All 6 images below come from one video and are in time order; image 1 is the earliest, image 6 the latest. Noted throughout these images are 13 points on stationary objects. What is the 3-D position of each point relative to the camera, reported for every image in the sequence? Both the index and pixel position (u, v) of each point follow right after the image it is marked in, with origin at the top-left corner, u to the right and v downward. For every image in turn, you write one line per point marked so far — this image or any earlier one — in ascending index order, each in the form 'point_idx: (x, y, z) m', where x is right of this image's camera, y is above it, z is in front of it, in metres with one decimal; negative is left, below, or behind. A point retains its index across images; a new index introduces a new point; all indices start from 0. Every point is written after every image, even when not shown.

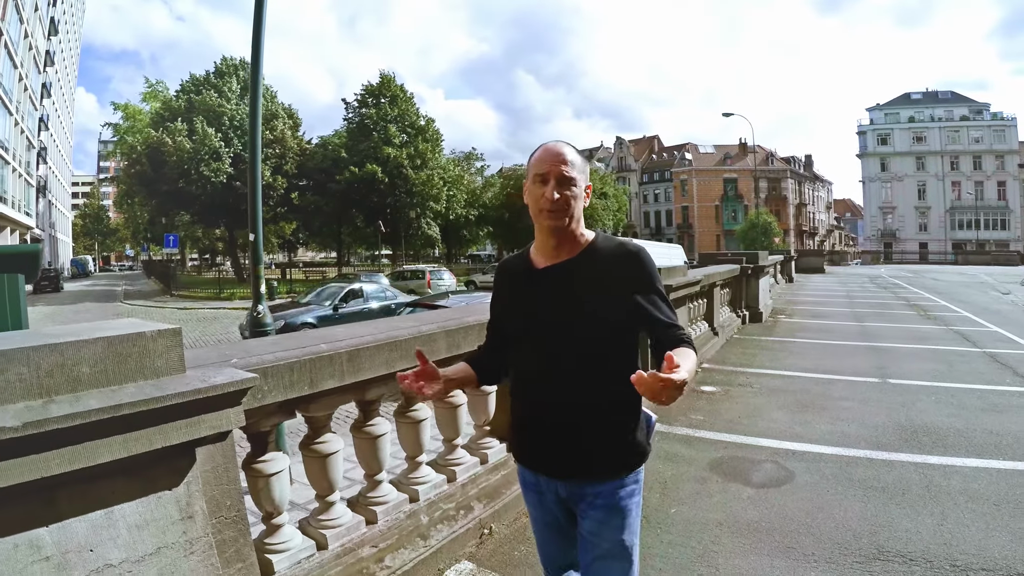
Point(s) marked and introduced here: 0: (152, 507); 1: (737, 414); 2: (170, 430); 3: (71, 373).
0: (-1.1, -0.7, +1.9) m
1: (+2.2, -1.2, +5.6) m
2: (-1.0, -0.4, +1.8) m
3: (-1.2, -0.2, +1.6) m
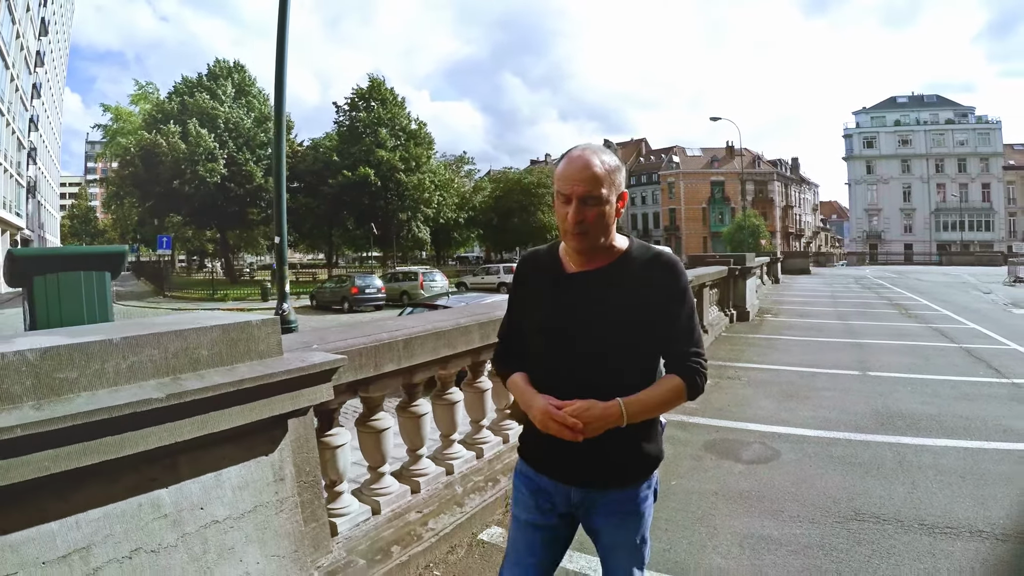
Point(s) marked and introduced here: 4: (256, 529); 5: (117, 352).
0: (-0.9, -0.7, +2.2) m
1: (+2.2, -1.2, +6.1) m
2: (-0.9, -0.4, +2.2) m
3: (-1.1, -0.2, +2.0) m
4: (-1.0, -0.9, +2.2) m
5: (-1.2, -0.2, +1.8) m
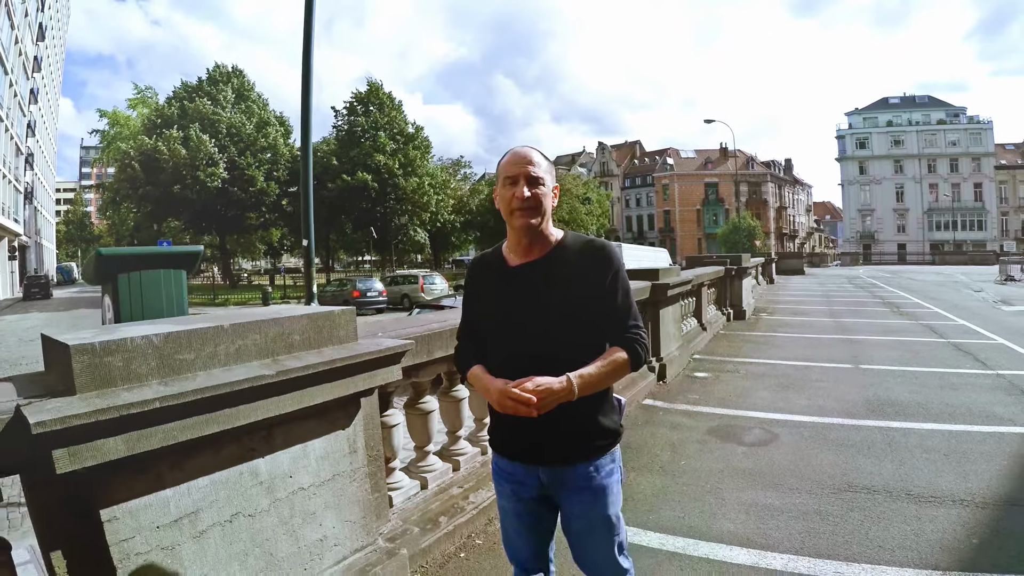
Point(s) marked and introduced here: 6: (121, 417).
0: (-0.8, -0.7, +2.6) m
1: (+2.4, -1.2, +6.4) m
2: (-0.7, -0.4, +2.5) m
3: (-0.9, -0.2, +2.4) m
4: (-0.8, -0.9, +2.6) m
5: (-1.0, -0.2, +2.2) m
6: (-1.2, -0.4, +1.8) m
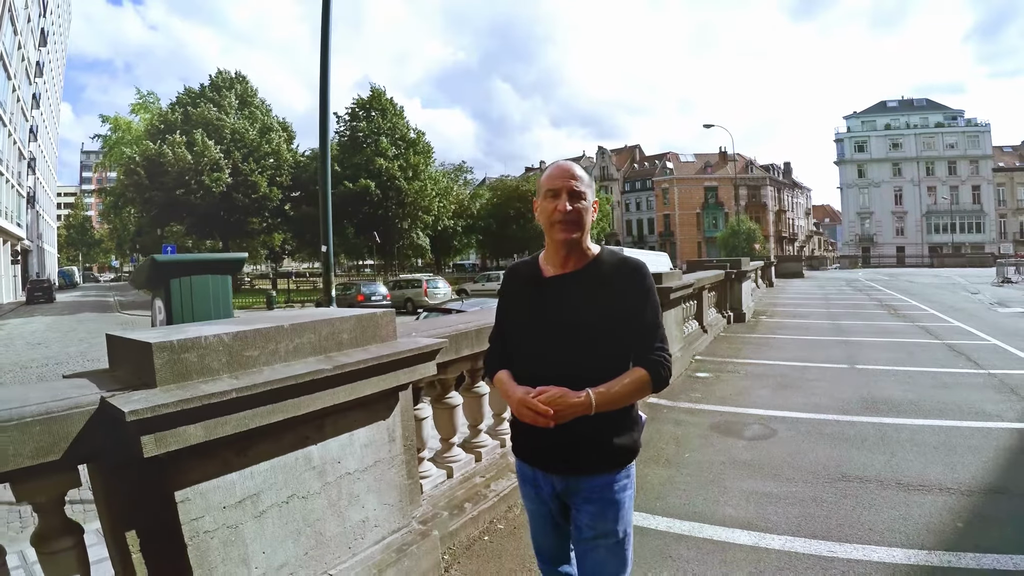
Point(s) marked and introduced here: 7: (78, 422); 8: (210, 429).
0: (-0.7, -0.7, +2.9) m
1: (+2.5, -1.2, +6.7) m
2: (-0.6, -0.4, +2.8) m
3: (-0.8, -0.2, +2.6) m
4: (-0.7, -0.9, +2.9) m
5: (-0.9, -0.2, +2.4) m
6: (-1.1, -0.4, +2.0) m
7: (-1.5, -0.5, +2.0) m
8: (-1.1, -0.5, +2.1) m
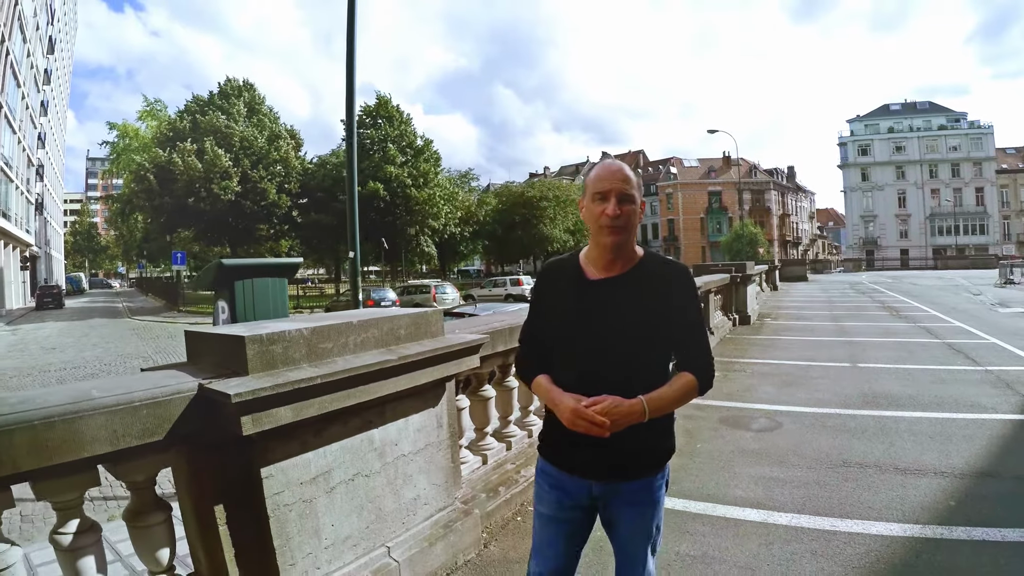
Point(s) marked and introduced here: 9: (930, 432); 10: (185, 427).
0: (-0.5, -0.7, +3.2) m
1: (+2.7, -1.2, +7.0) m
2: (-0.4, -0.4, +3.1) m
3: (-0.6, -0.2, +3.0) m
4: (-0.5, -0.9, +3.2) m
5: (-0.8, -0.2, +2.8) m
6: (-0.9, -0.4, +2.4) m
7: (-1.3, -0.5, +2.3) m
8: (-0.9, -0.5, +2.5) m
9: (+3.7, -1.3, +5.1) m
10: (-1.3, -0.6, +2.4) m
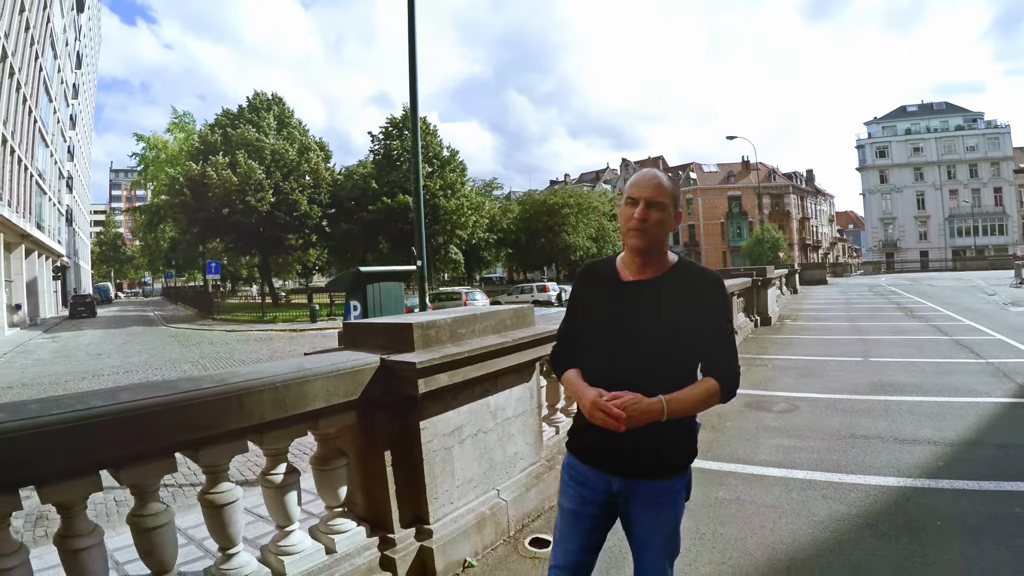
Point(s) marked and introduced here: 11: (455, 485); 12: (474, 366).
0: (0.0, -0.7, +4.2) m
1: (+3.3, -1.3, +7.9) m
2: (+0.1, -0.4, +4.1) m
3: (-0.1, -0.3, +4.0) m
4: (0.0, -1.0, +4.1) m
5: (-0.3, -0.2, +3.8) m
6: (-0.4, -0.4, +3.4) m
7: (-0.8, -0.5, +3.3) m
8: (-0.4, -0.5, +3.4) m
9: (+4.3, -1.3, +5.9) m
10: (-0.8, -0.6, +3.4) m
11: (-0.4, -1.2, +3.6) m
12: (-0.3, -0.5, +3.6) m
